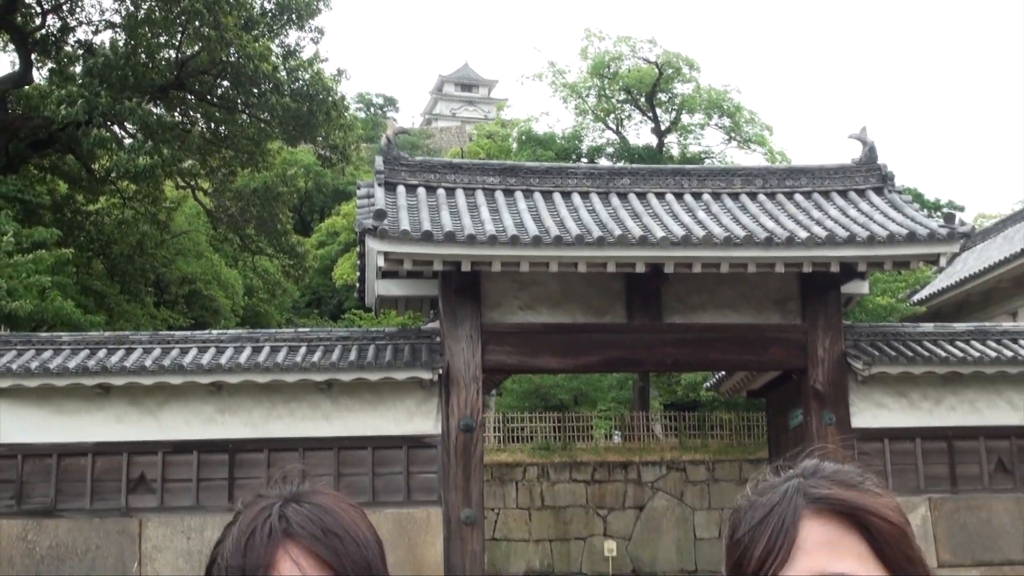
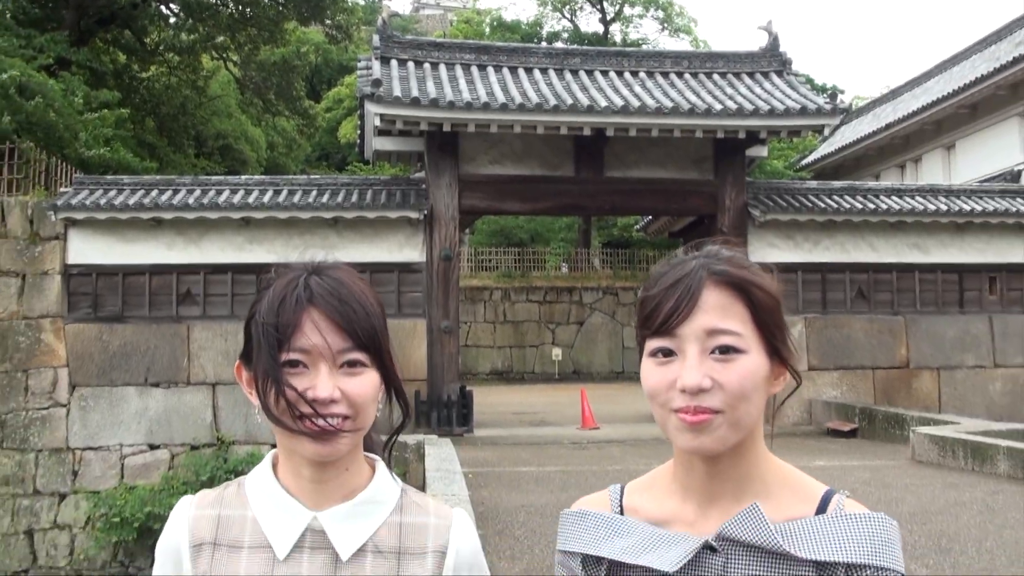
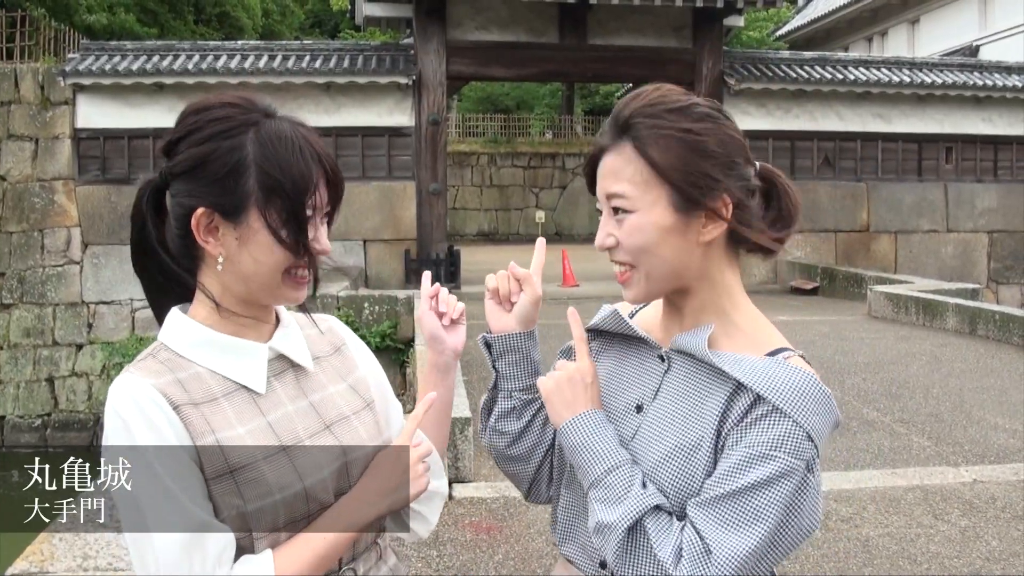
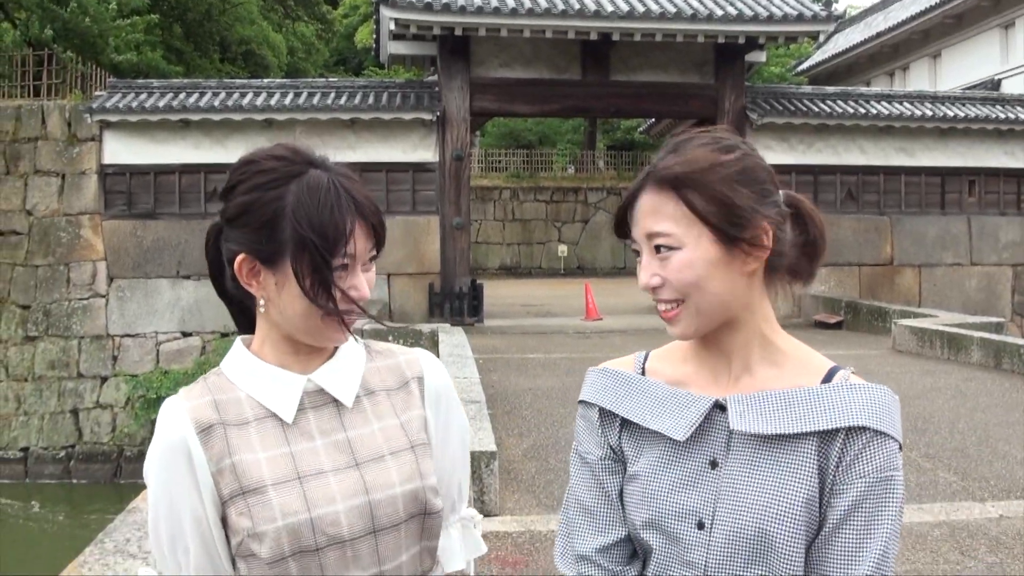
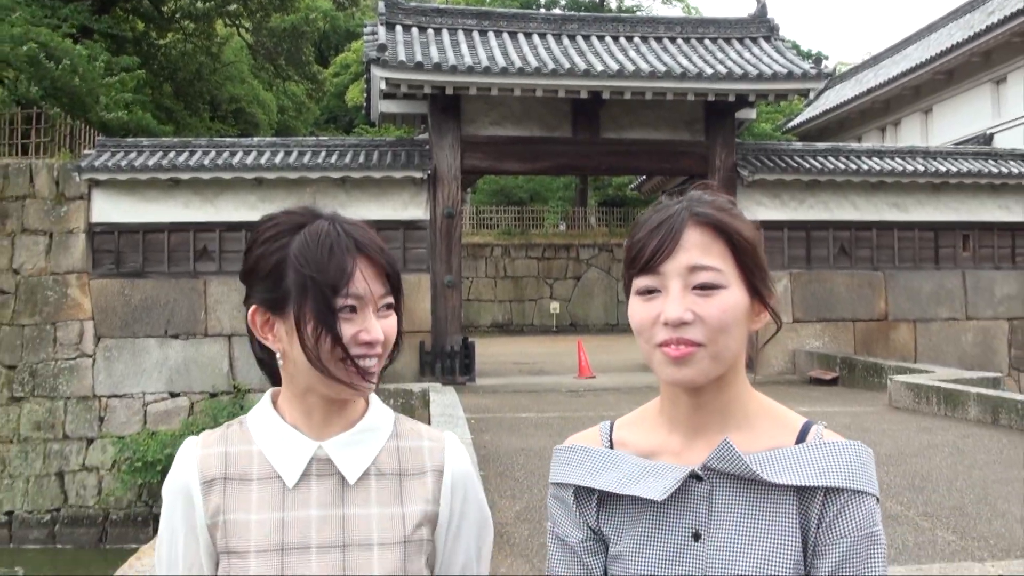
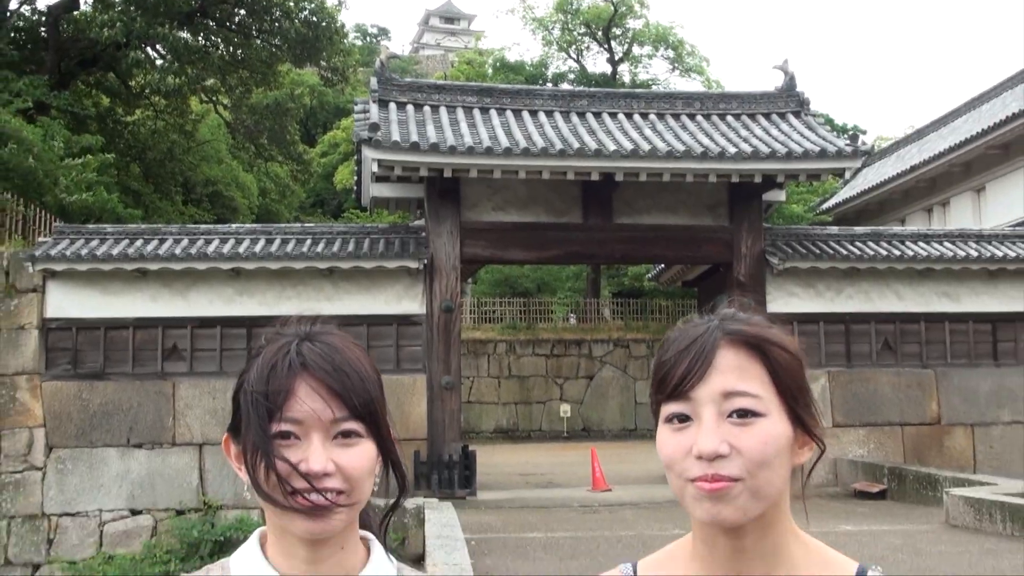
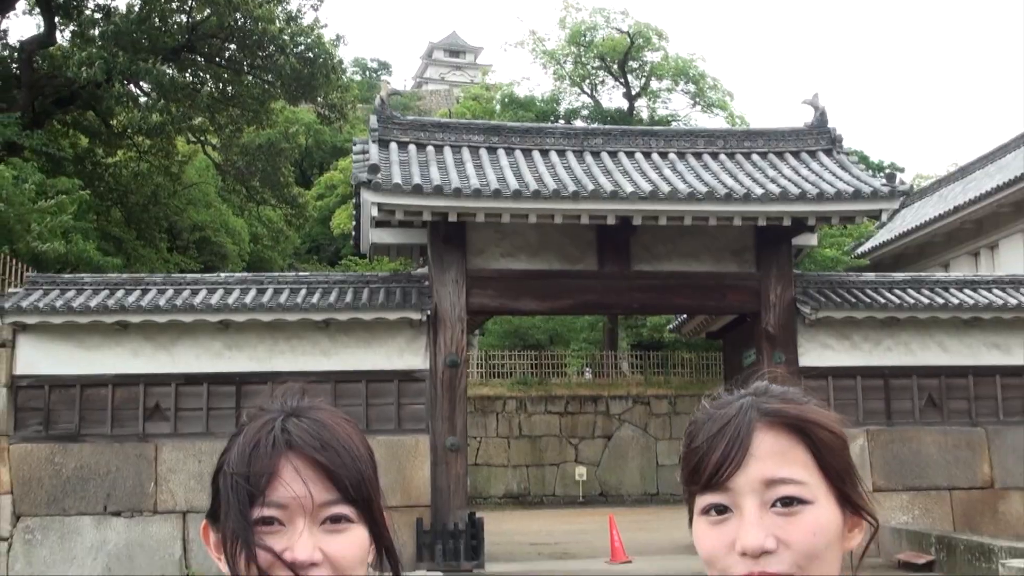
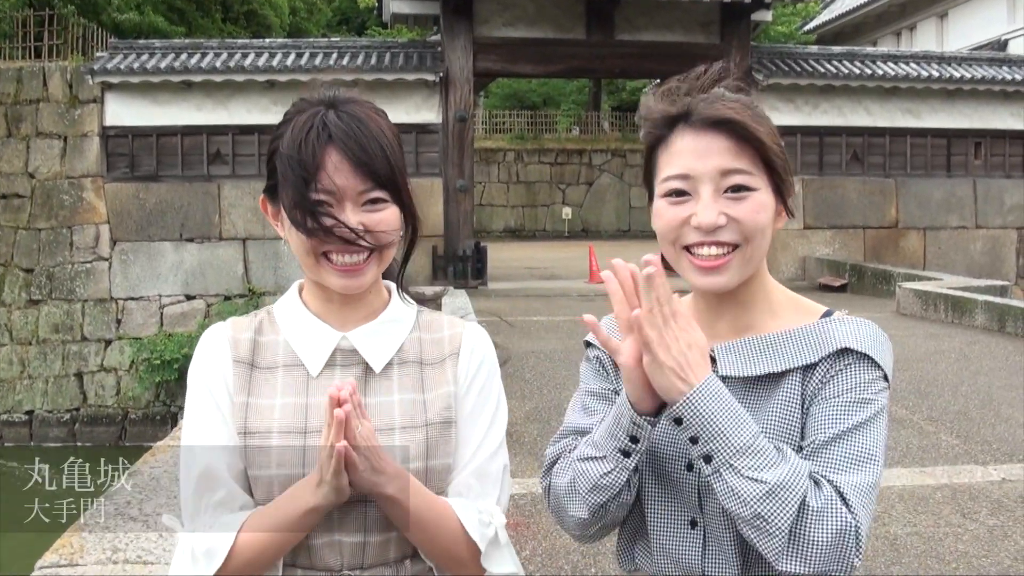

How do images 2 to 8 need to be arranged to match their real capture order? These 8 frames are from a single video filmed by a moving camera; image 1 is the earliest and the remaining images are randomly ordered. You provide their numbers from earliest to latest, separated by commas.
7, 6, 2, 5, 4, 8, 3
